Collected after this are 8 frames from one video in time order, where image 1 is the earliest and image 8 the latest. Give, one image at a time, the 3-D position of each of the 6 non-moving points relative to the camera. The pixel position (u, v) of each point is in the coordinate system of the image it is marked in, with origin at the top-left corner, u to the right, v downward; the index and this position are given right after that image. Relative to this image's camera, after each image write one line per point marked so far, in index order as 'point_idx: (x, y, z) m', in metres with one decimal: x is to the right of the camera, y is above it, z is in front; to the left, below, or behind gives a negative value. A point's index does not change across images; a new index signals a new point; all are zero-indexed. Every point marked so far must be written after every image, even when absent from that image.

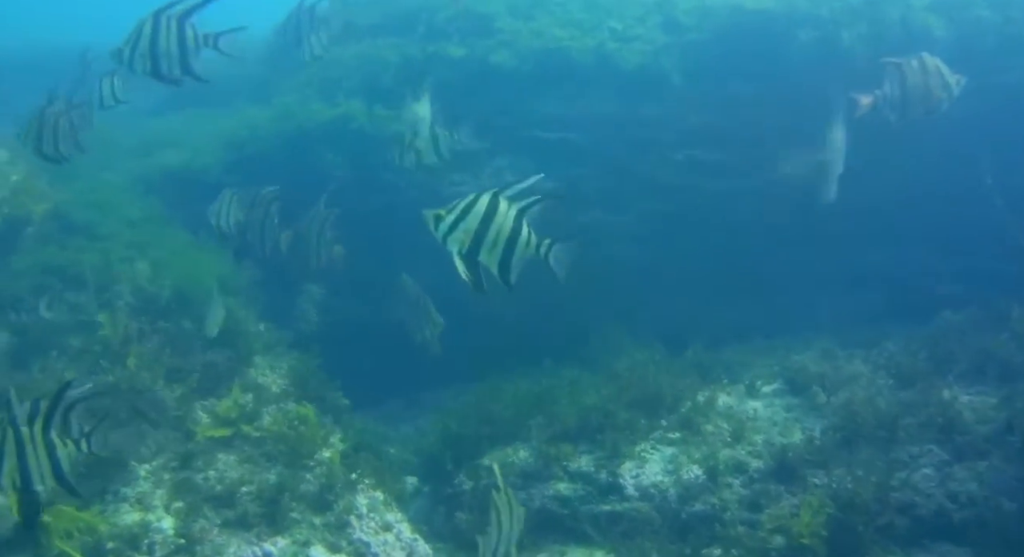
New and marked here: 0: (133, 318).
0: (-3.8, -0.4, +9.8) m
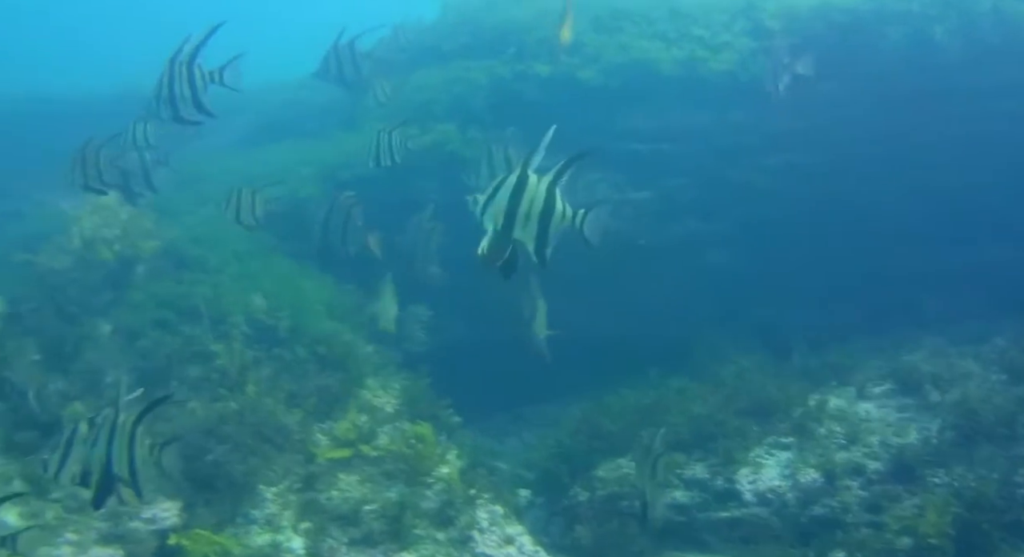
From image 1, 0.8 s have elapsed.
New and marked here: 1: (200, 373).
0: (-2.7, -0.7, +10.1) m
1: (-3.2, -1.0, +9.8) m
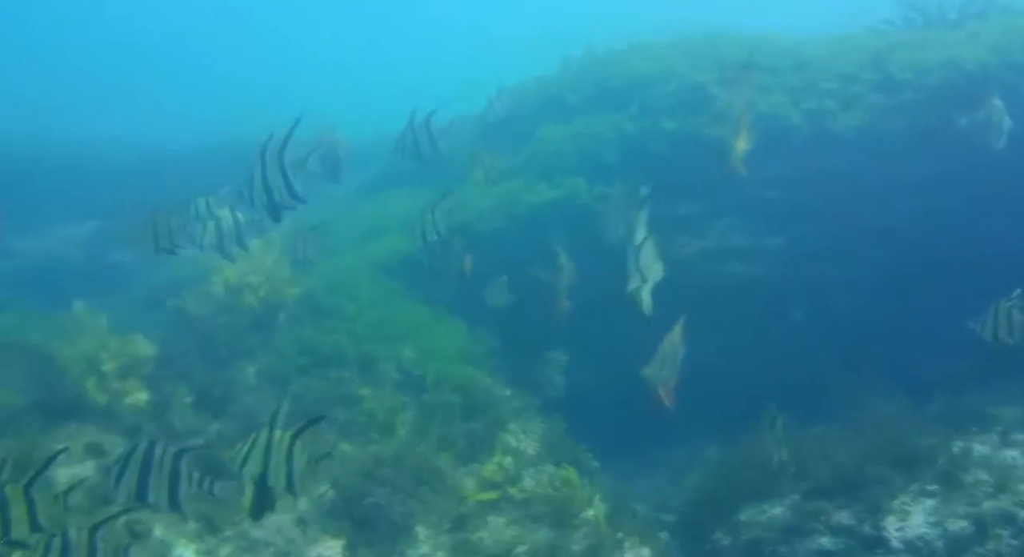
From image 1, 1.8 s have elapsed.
0: (-1.2, -1.2, +10.5) m
1: (-1.7, -1.5, +10.2) m
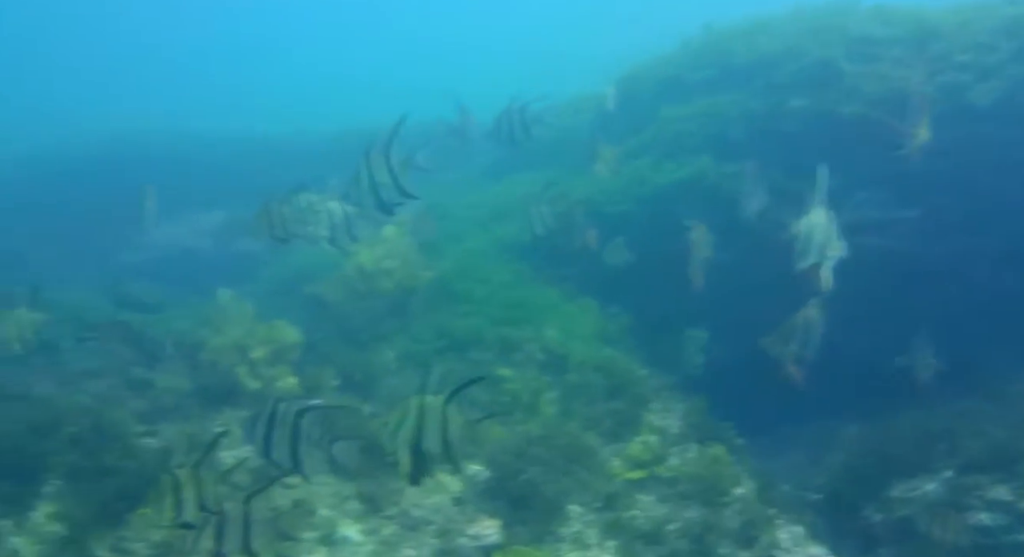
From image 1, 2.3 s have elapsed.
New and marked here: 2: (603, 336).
0: (+0.3, -1.0, +10.6) m
1: (-0.2, -1.3, +10.3) m
2: (+1.1, -0.7, +11.4) m
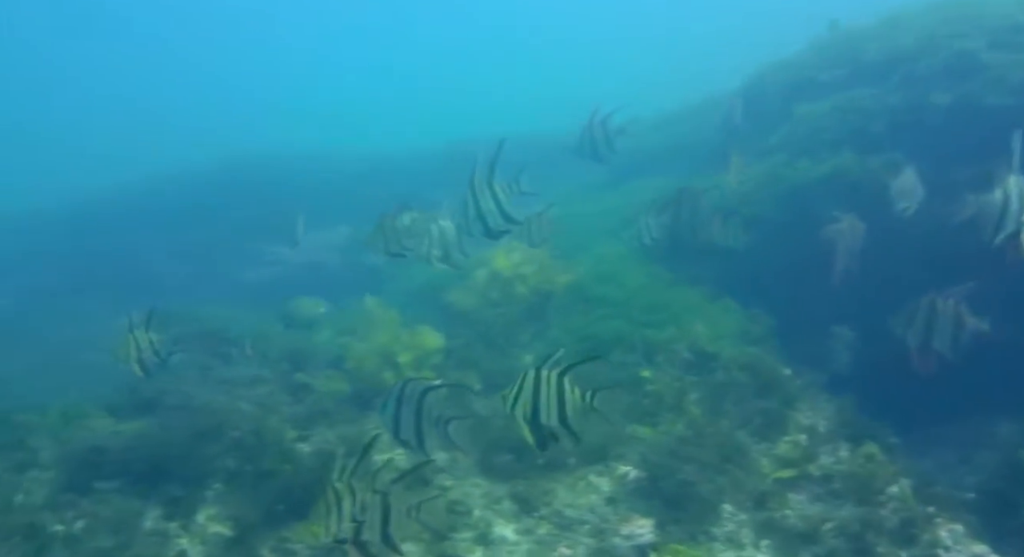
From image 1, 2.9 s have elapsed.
0: (+1.9, -1.0, +10.6) m
1: (+1.4, -1.3, +10.4) m
2: (+2.7, -0.7, +11.3) m
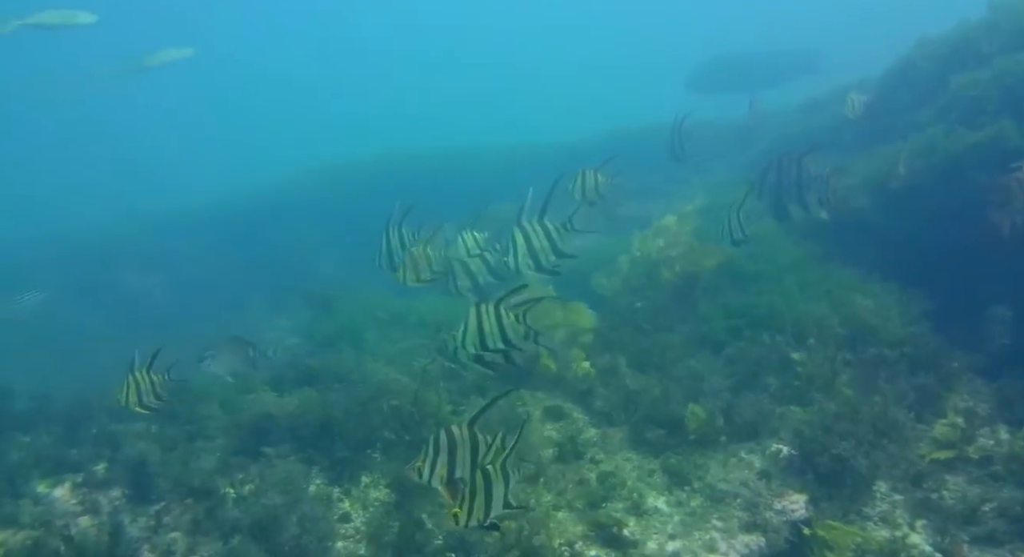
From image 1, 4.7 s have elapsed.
0: (+3.6, -0.8, +10.6) m
1: (+3.0, -1.1, +10.5) m
2: (+4.5, -0.5, +11.3) m
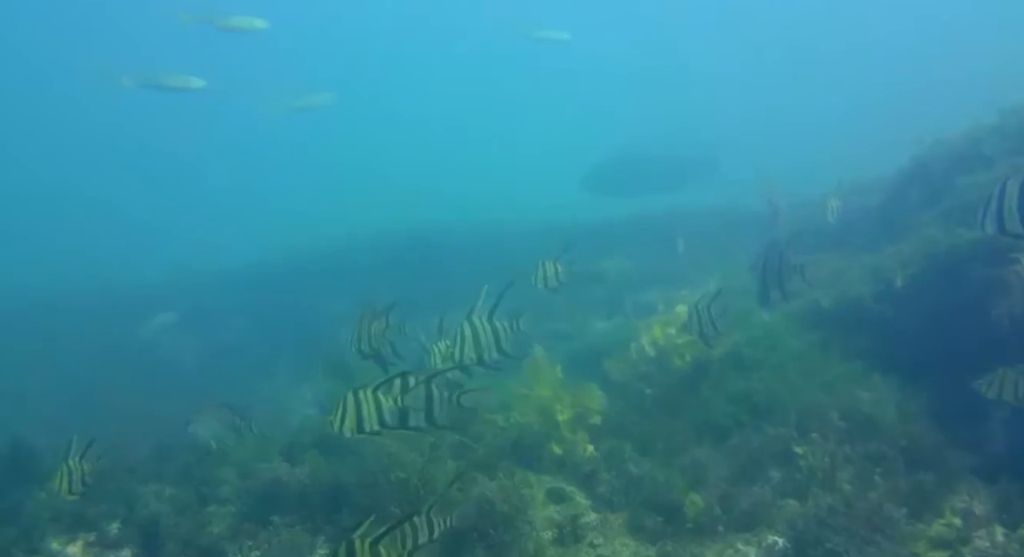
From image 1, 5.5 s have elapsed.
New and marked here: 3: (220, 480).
0: (+3.6, -1.9, +10.8) m
1: (+3.1, -2.1, +10.6) m
2: (+4.6, -1.7, +11.4) m
3: (-3.9, -2.7, +12.6) m
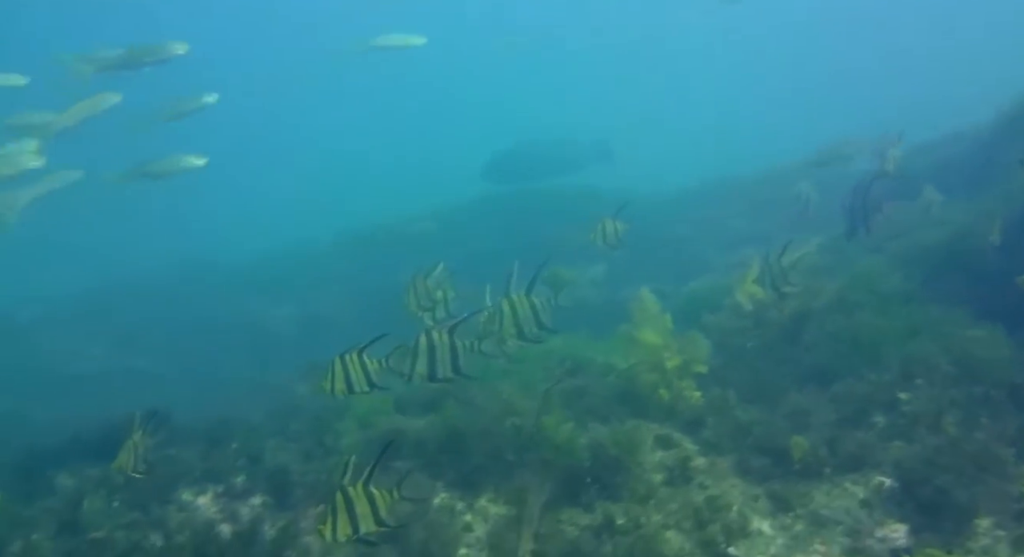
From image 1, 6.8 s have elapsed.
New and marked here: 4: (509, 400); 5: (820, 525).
0: (+4.9, -1.3, +11.0) m
1: (+4.3, -1.6, +10.9) m
2: (+5.9, -1.0, +11.6) m
3: (-2.4, -2.2, +13.5) m
4: (-0.1, -1.6, +12.3) m
5: (+3.2, -2.5, +9.9) m
